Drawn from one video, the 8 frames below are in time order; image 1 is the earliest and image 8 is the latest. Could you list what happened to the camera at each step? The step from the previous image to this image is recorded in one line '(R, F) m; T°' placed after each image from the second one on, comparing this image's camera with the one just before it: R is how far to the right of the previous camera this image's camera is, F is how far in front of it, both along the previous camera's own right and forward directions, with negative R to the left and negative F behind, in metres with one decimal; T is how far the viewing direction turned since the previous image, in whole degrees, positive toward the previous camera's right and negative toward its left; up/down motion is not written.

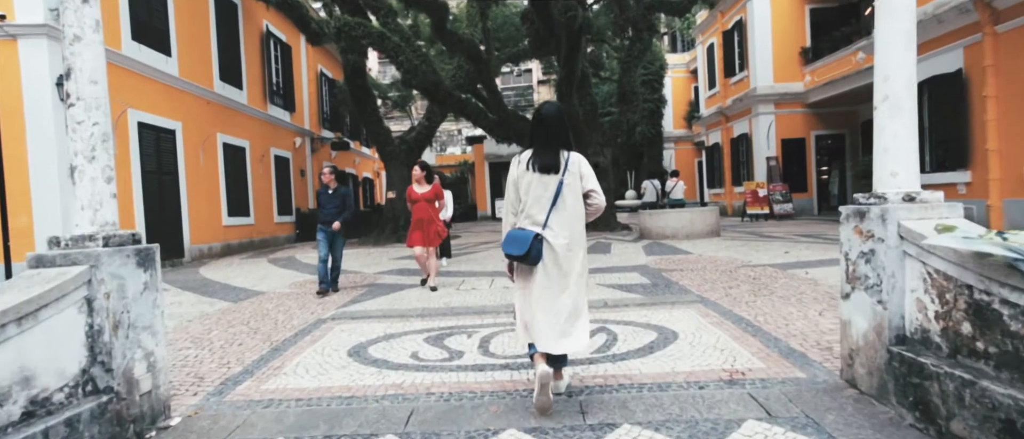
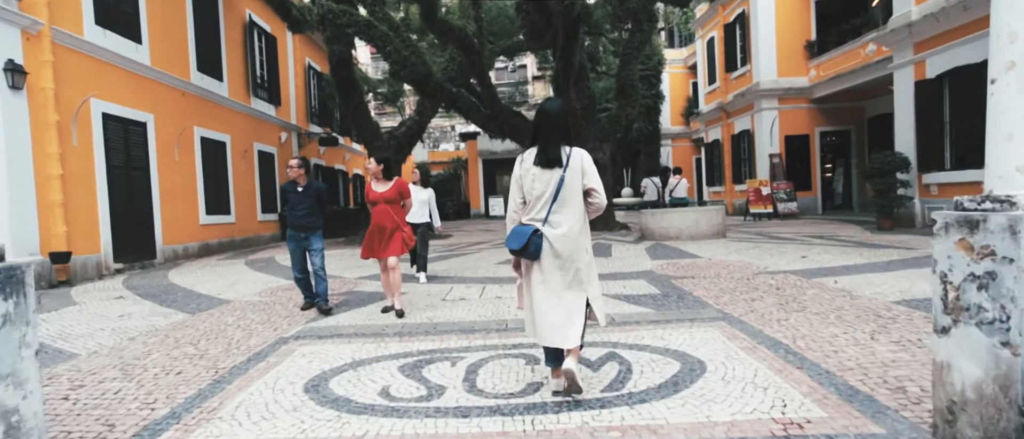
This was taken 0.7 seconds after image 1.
(0.0, +0.7) m; +1°
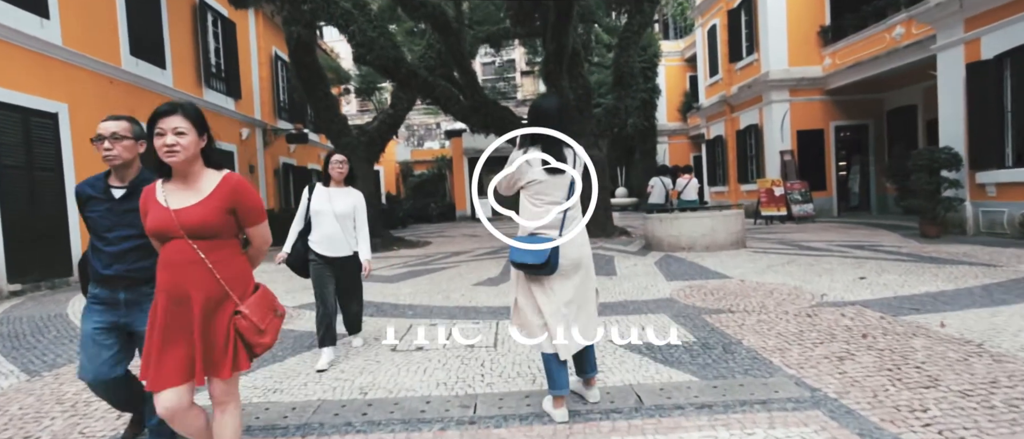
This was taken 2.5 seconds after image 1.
(+0.1, +1.6) m; +1°
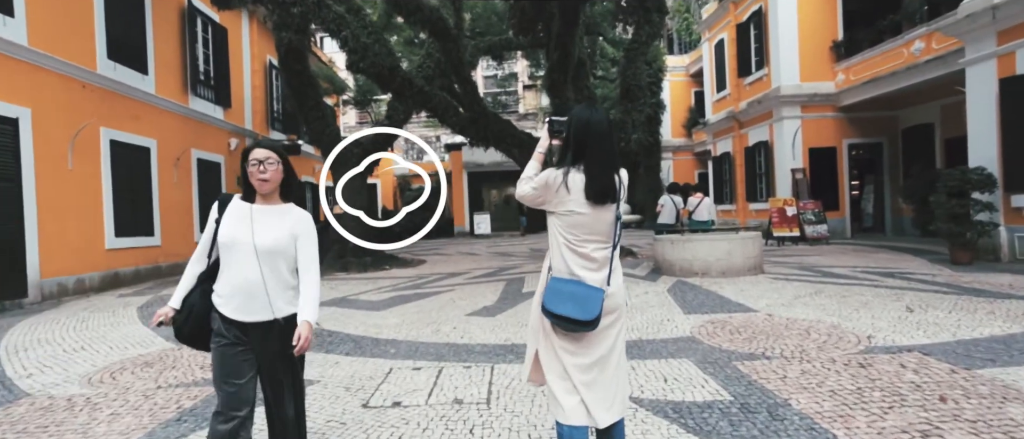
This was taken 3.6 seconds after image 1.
(0.0, +0.7) m; 0°
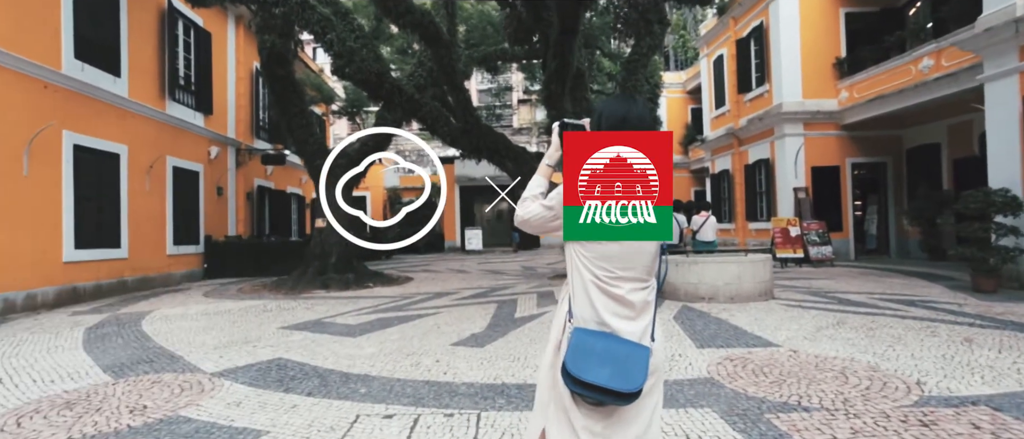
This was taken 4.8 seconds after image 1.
(0.0, +0.6) m; +1°
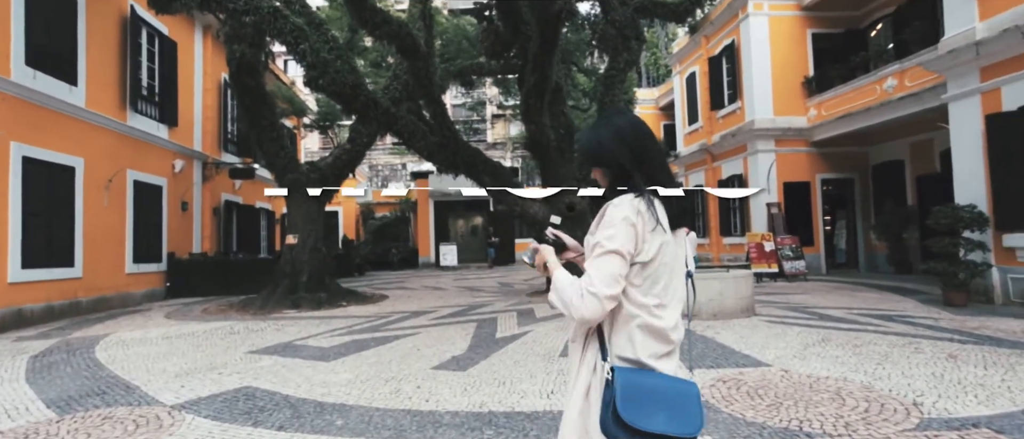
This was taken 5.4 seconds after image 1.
(-0.1, +0.2) m; +3°
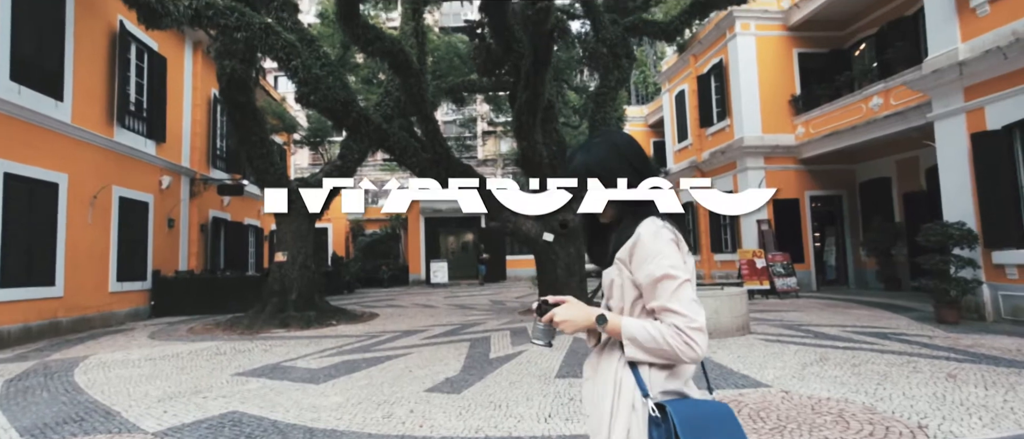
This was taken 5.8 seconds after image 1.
(0.0, +0.1) m; +1°
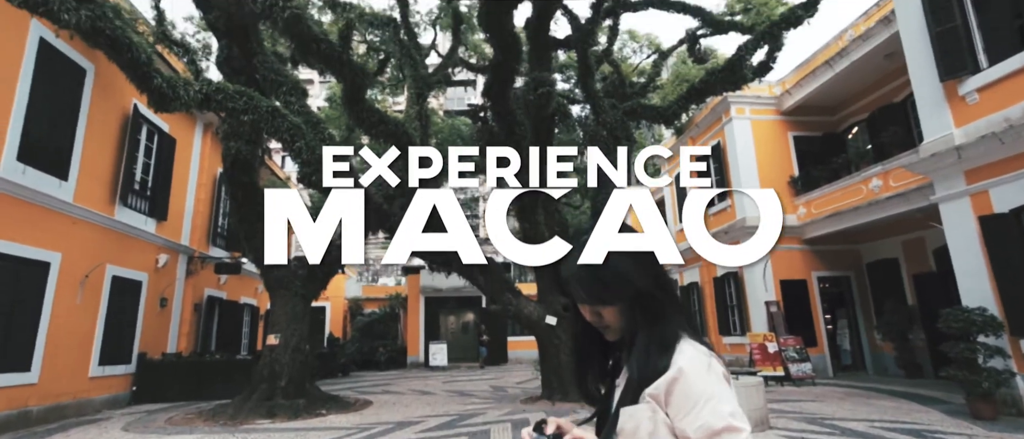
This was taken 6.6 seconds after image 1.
(0.0, +0.2) m; 0°
